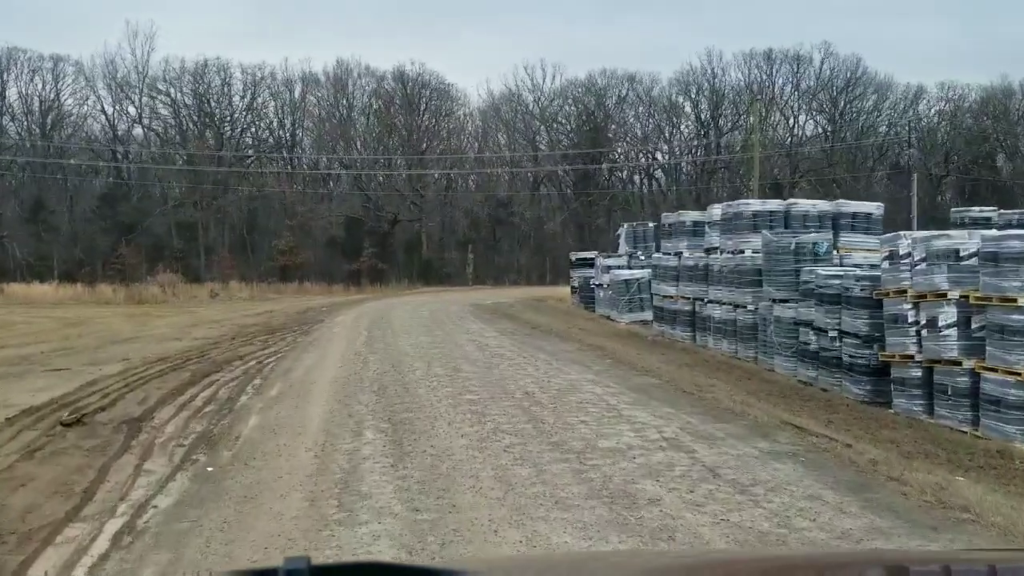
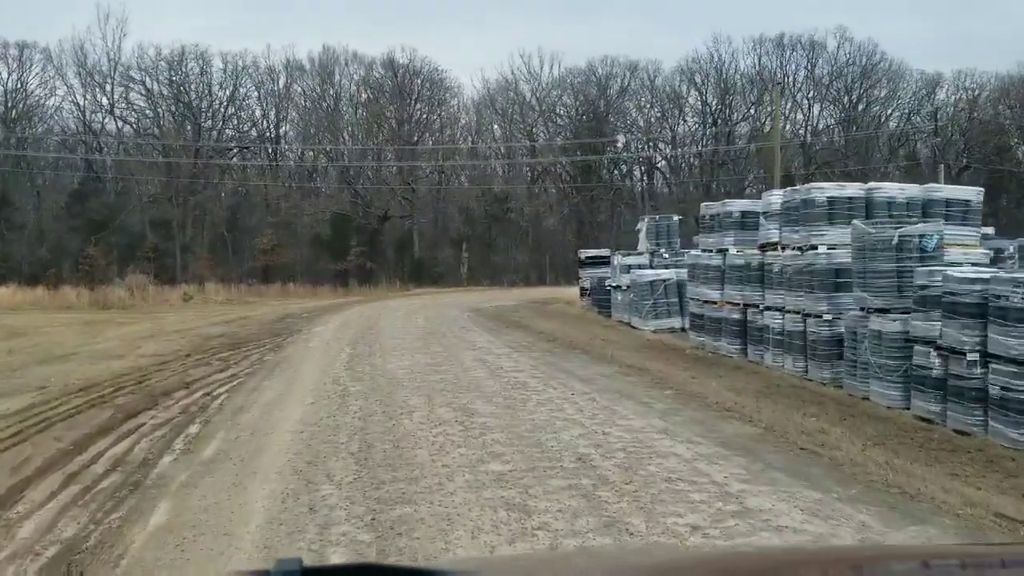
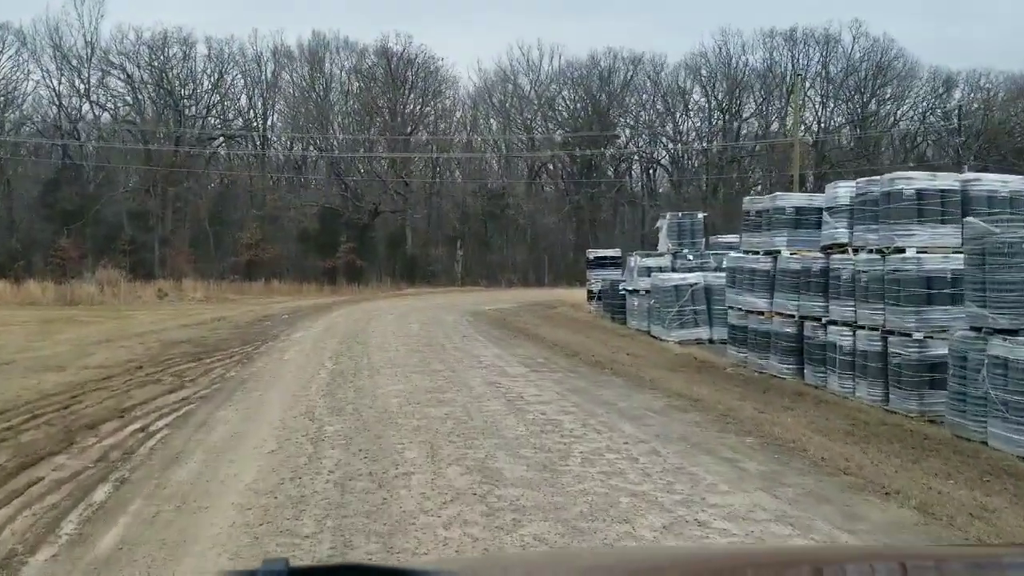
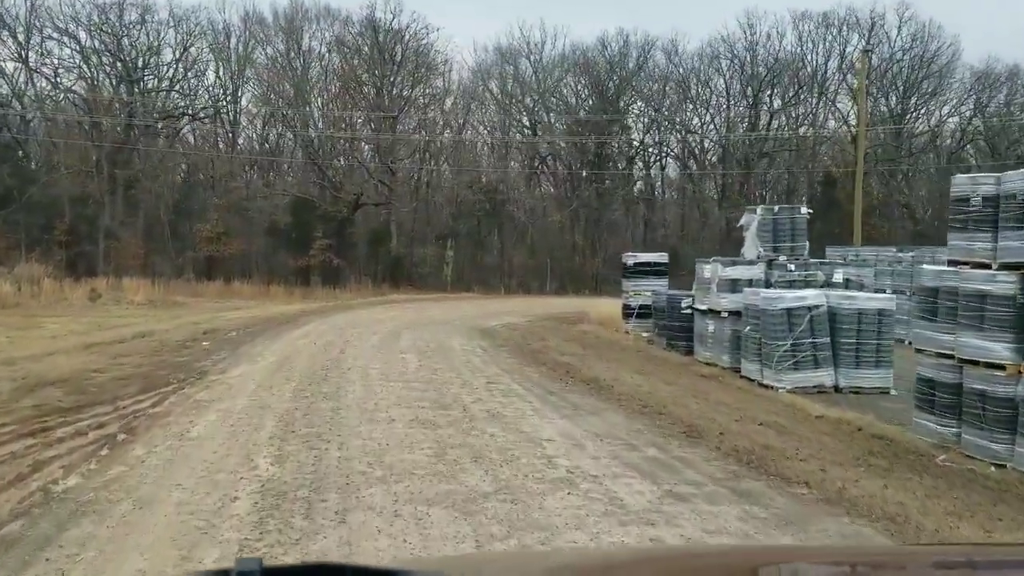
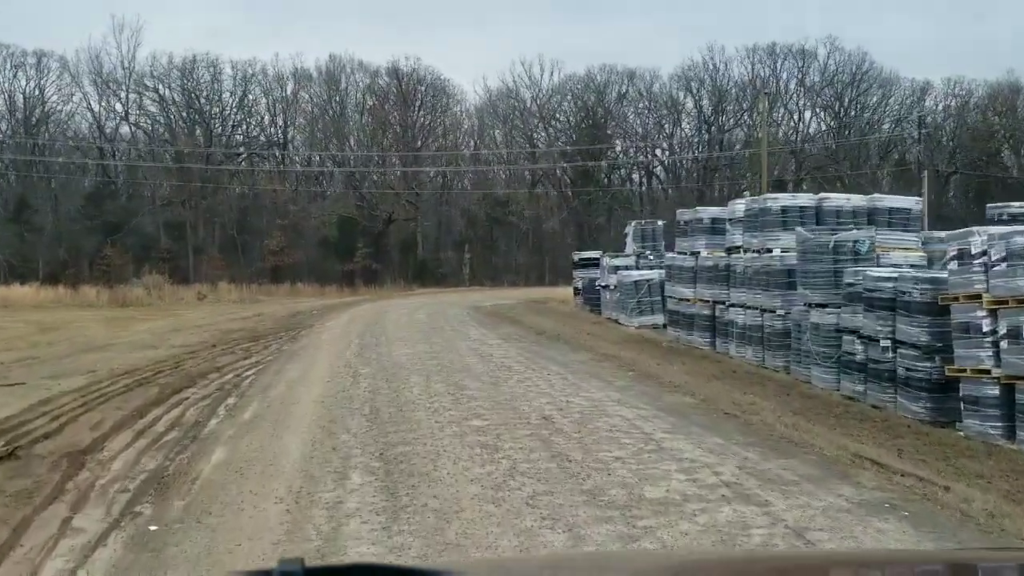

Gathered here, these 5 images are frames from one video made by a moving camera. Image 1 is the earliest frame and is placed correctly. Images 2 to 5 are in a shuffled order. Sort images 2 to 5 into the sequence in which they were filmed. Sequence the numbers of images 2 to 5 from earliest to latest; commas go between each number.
5, 2, 3, 4
